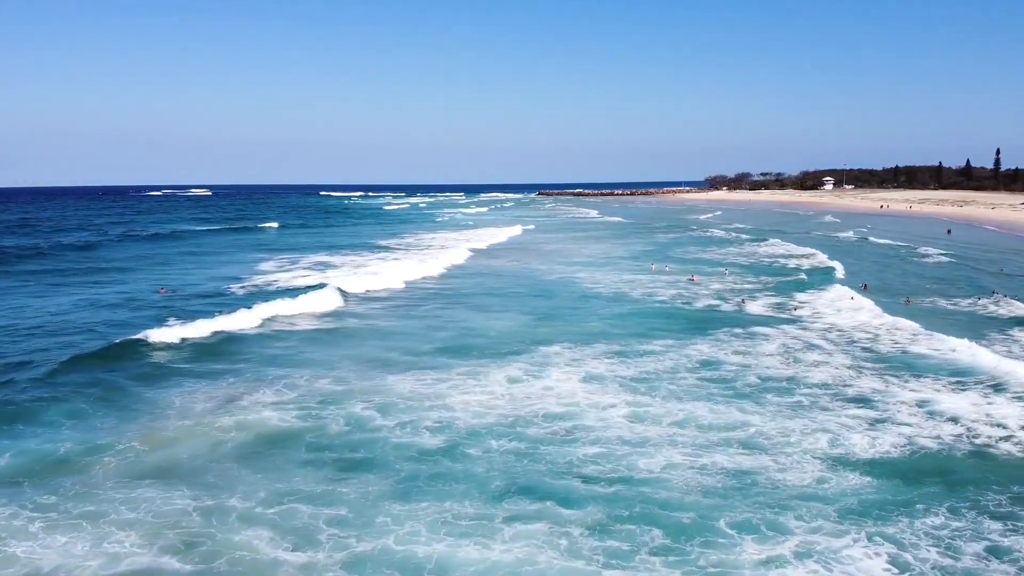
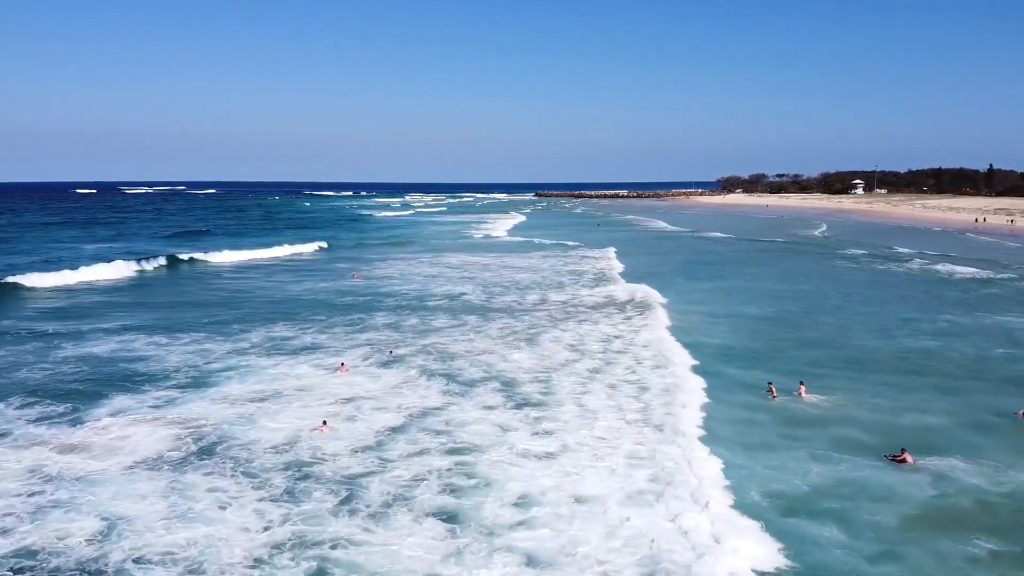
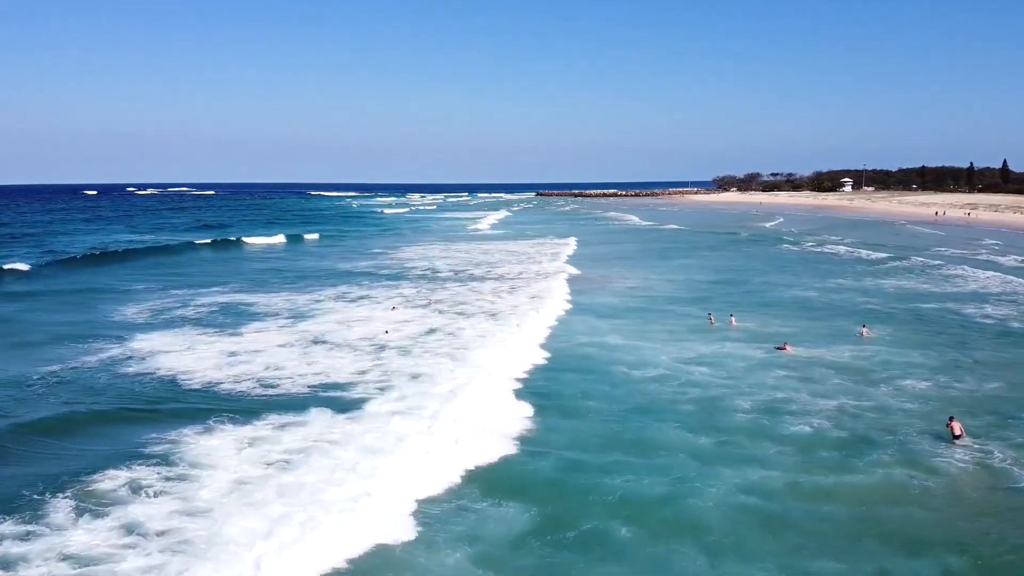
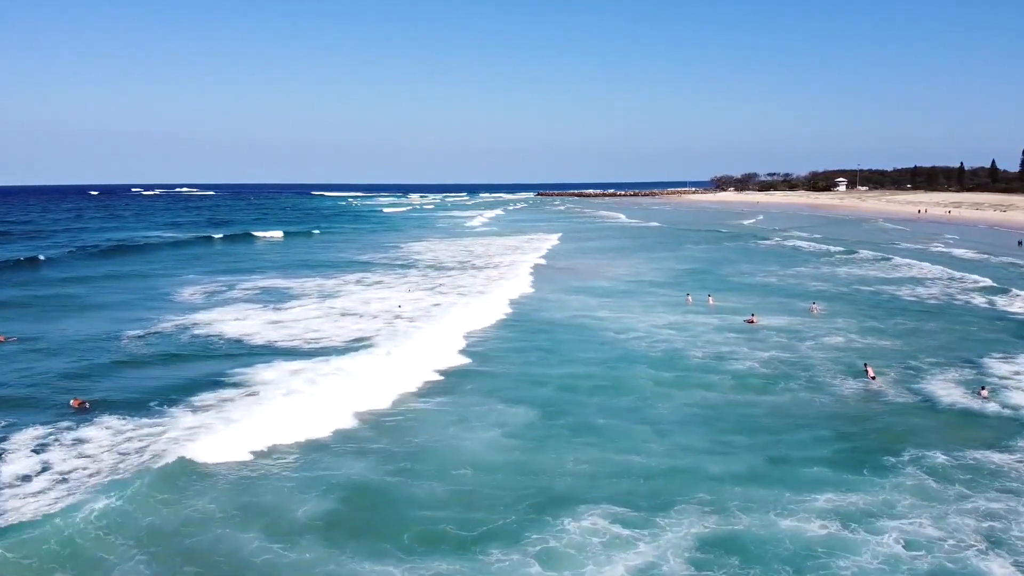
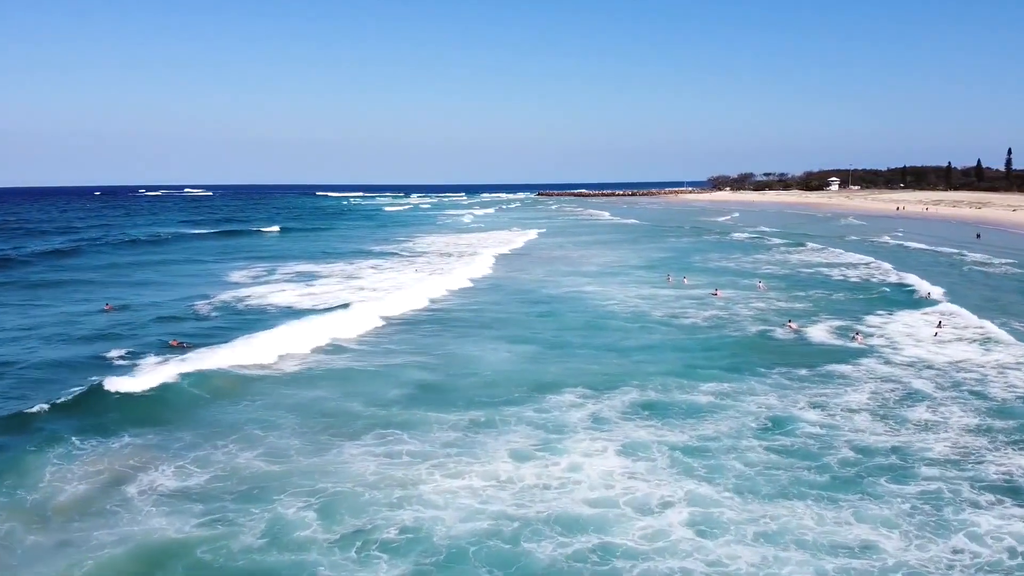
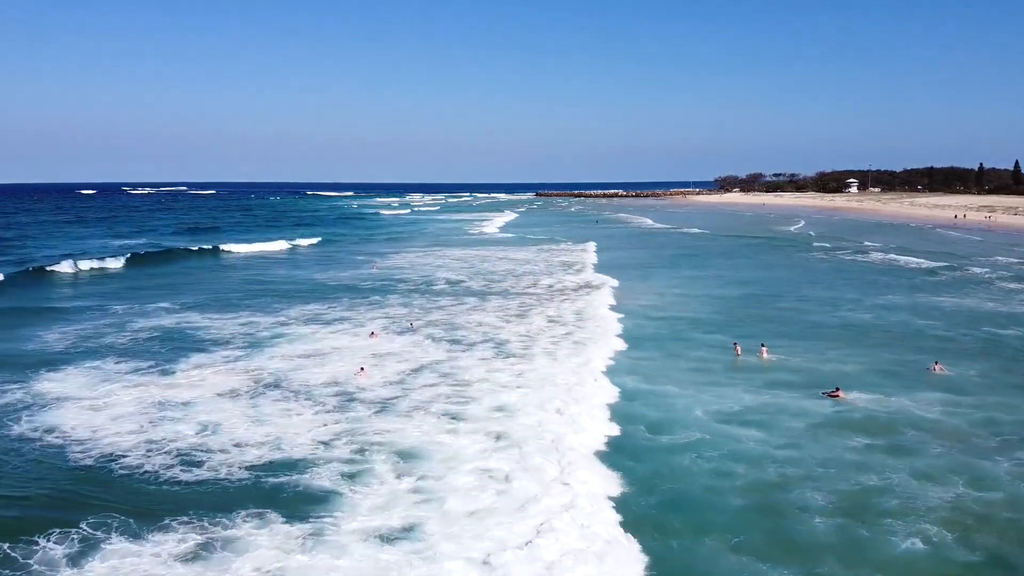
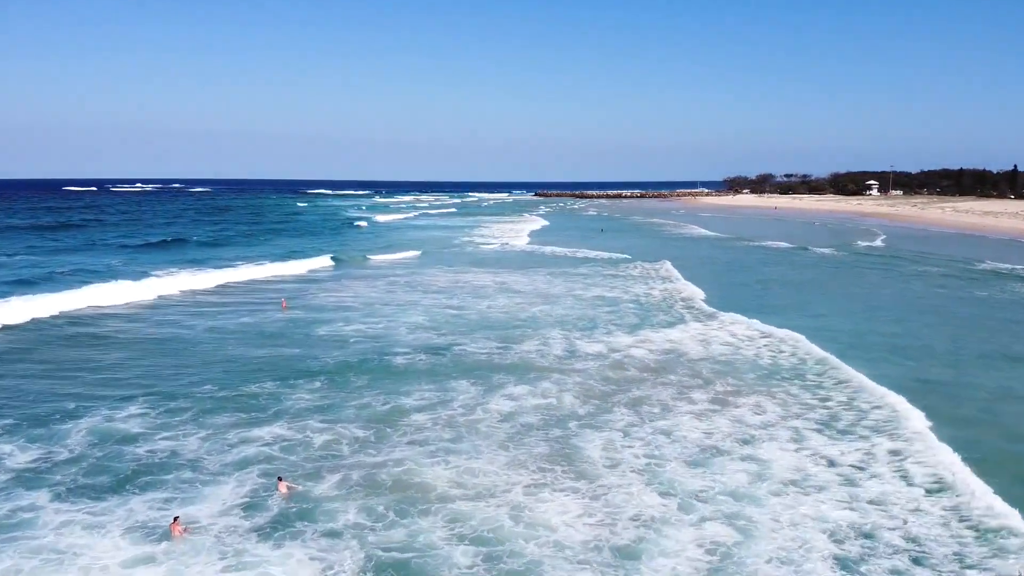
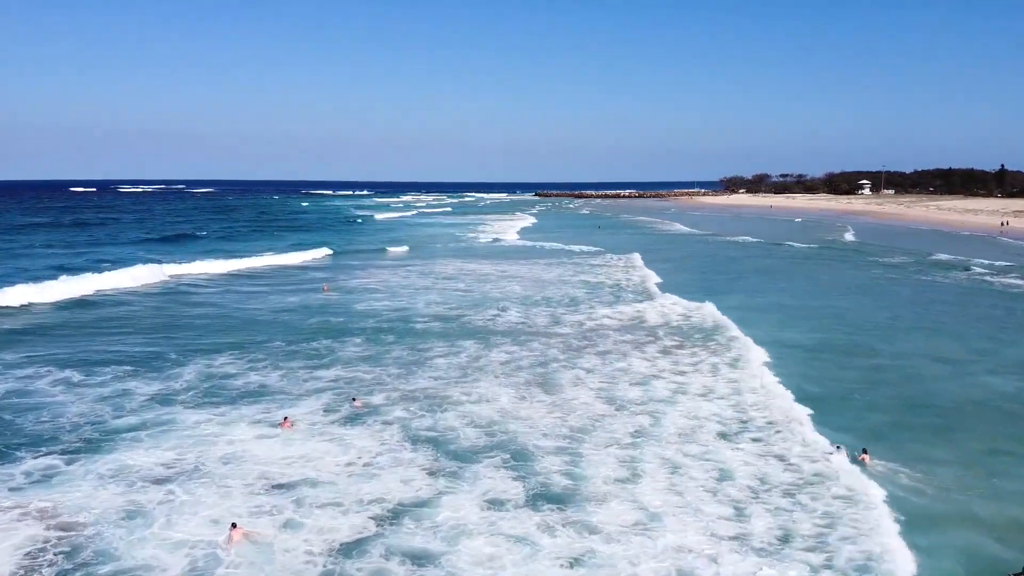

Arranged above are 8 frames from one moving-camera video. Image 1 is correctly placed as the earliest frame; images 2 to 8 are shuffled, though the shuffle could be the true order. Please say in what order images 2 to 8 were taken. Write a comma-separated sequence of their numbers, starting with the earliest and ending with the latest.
5, 4, 3, 6, 2, 8, 7
